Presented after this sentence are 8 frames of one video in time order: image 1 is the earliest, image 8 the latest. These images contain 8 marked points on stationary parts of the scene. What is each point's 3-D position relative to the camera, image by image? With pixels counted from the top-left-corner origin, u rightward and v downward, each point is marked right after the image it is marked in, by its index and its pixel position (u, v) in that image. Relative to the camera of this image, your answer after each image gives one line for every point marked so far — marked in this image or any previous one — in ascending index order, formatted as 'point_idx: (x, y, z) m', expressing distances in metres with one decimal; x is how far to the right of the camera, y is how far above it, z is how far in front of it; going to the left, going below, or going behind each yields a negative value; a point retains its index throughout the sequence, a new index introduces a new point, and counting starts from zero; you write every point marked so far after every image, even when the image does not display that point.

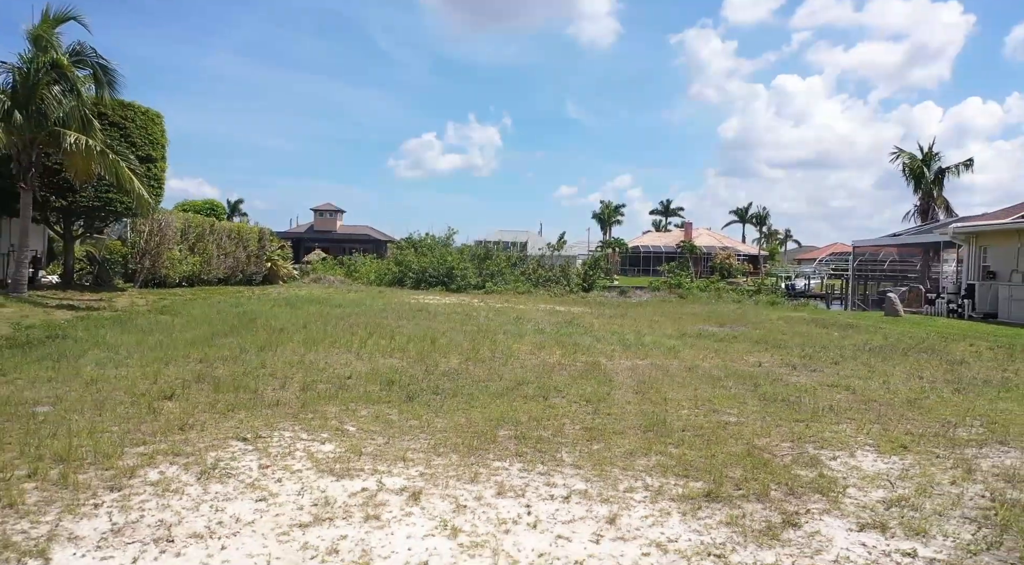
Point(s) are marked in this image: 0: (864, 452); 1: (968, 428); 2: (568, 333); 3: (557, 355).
0: (+2.3, -1.1, +4.4) m
1: (+3.4, -1.1, +5.0) m
2: (+0.8, -0.8, +10.0) m
3: (+0.5, -0.8, +7.9) m
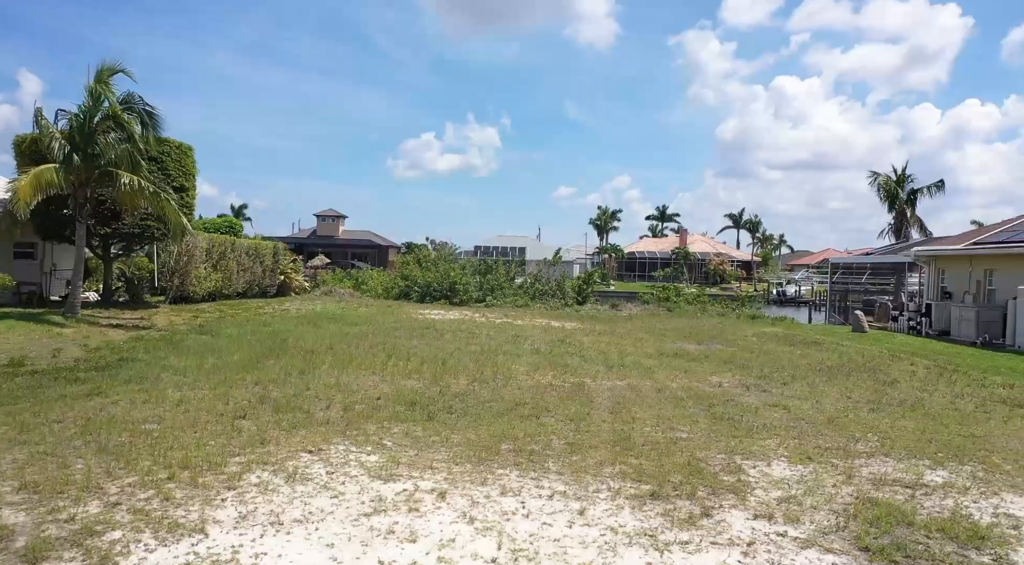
0: (+2.3, -1.5, +5.8) m
1: (+3.3, -1.5, +6.4) m
2: (+0.8, -1.2, +11.4) m
3: (+0.5, -1.3, +9.3) m
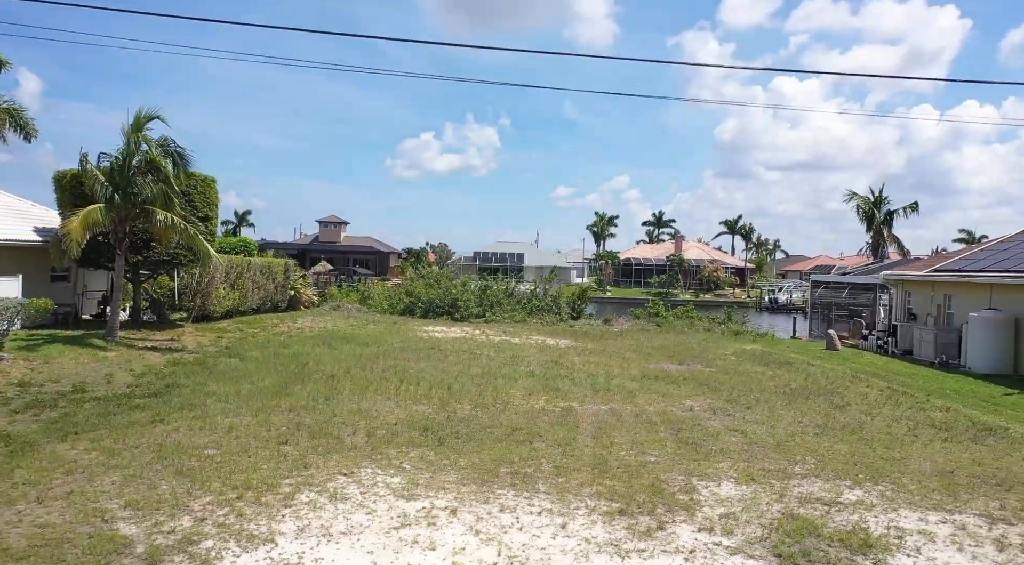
0: (+2.3, -2.1, +7.1) m
1: (+3.3, -2.1, +7.7) m
2: (+0.8, -1.7, +12.7) m
3: (+0.4, -1.8, +10.5) m
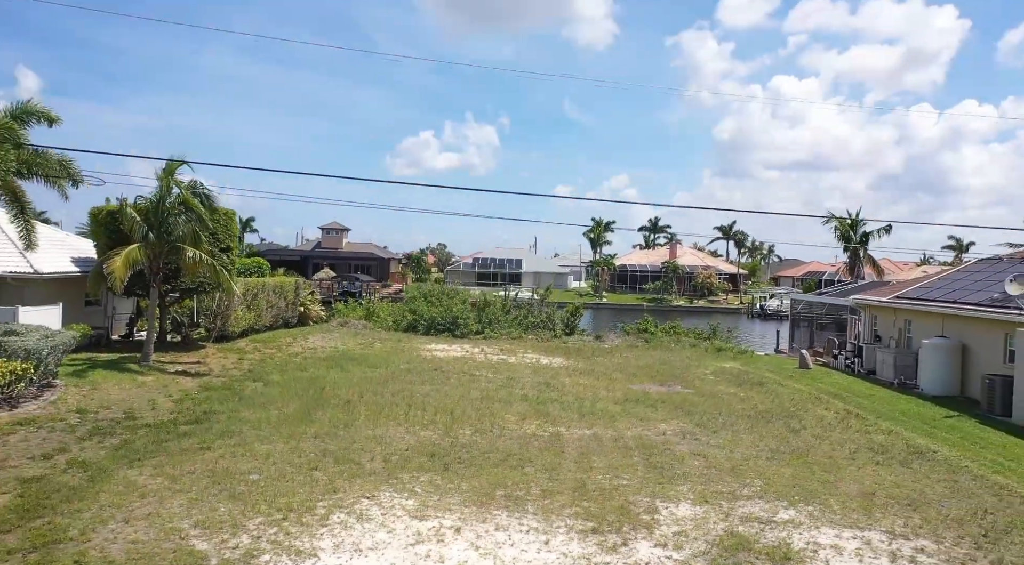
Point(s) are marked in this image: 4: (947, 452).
0: (+2.2, -2.8, +8.6) m
1: (+3.2, -2.8, +9.2) m
2: (+0.7, -2.4, +14.2) m
3: (+0.4, -2.5, +12.0) m
4: (+7.0, -2.7, +11.0) m
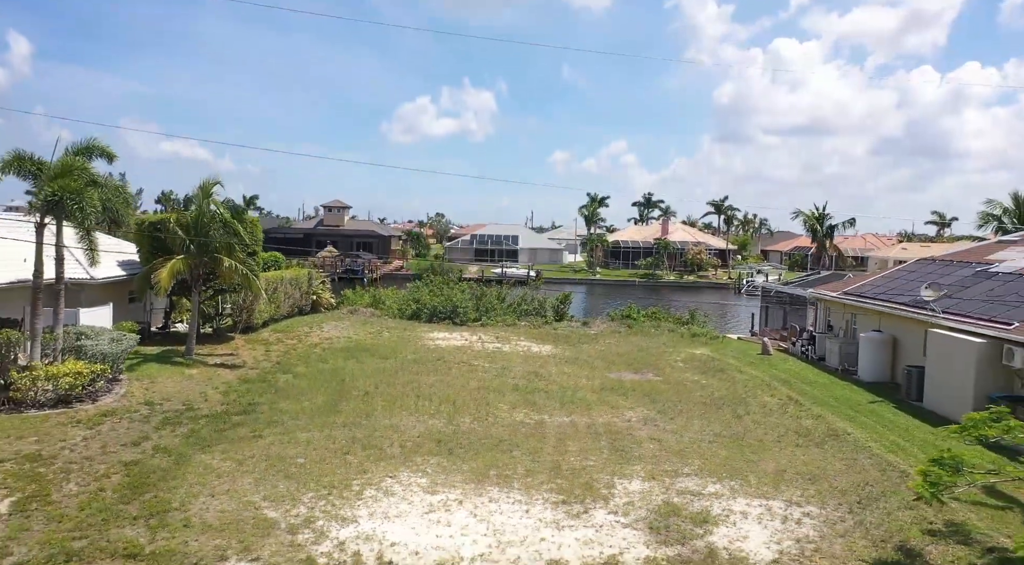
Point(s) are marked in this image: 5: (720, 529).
0: (+2.0, -3.2, +11.1) m
1: (+3.1, -3.1, +11.6) m
2: (+0.5, -2.6, +16.6) m
3: (+0.2, -2.8, +14.5) m
4: (+6.9, -3.0, +13.5) m
5: (+2.9, -3.4, +9.4) m
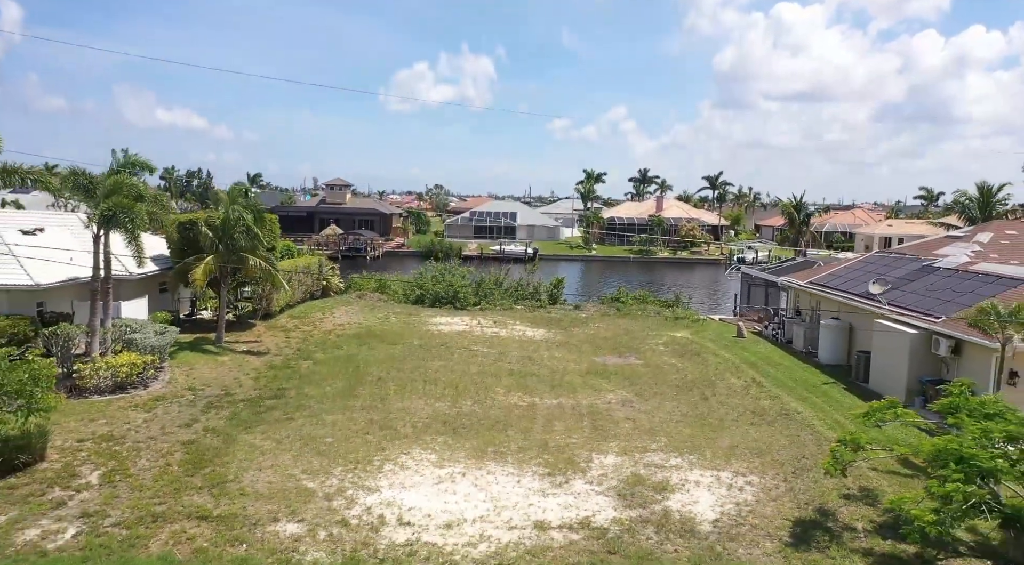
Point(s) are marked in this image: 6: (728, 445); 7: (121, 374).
0: (+1.9, -3.3, +13.2) m
1: (+3.0, -3.2, +13.8) m
2: (+0.4, -2.5, +18.7) m
3: (+0.1, -2.8, +16.6) m
4: (+6.8, -3.0, +15.6) m
5: (+2.8, -3.6, +11.6) m
6: (+4.3, -3.3, +13.6) m
7: (-8.7, -2.0, +15.1) m
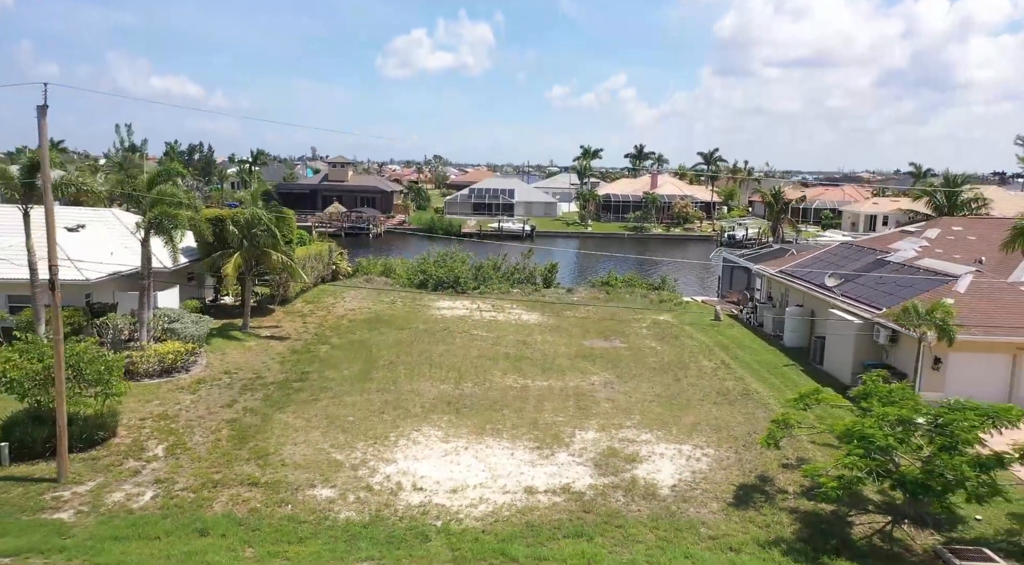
0: (+1.8, -3.4, +15.5) m
1: (+2.8, -3.3, +16.1) m
2: (+0.3, -2.2, +21.0) m
3: (0.0, -2.6, +18.8) m
4: (+6.6, -2.9, +17.9) m
5: (+2.7, -3.7, +13.9) m
6: (+4.2, -3.3, +15.9) m
7: (-8.8, -2.0, +17.4) m
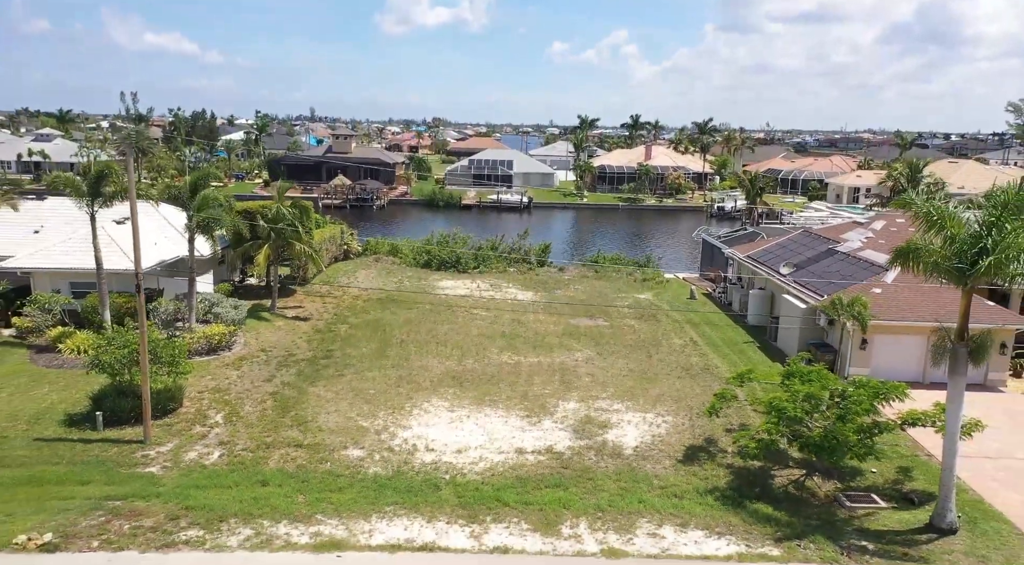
0: (+1.6, -3.2, +18.6) m
1: (+2.7, -3.1, +19.2) m
2: (+0.1, -1.8, +24.0) m
3: (-0.2, -2.3, +21.9) m
4: (+6.5, -2.6, +21.0) m
5: (+2.5, -3.7, +17.1) m
6: (+4.1, -3.1, +19.0) m
7: (-9.0, -1.8, +20.4) m
